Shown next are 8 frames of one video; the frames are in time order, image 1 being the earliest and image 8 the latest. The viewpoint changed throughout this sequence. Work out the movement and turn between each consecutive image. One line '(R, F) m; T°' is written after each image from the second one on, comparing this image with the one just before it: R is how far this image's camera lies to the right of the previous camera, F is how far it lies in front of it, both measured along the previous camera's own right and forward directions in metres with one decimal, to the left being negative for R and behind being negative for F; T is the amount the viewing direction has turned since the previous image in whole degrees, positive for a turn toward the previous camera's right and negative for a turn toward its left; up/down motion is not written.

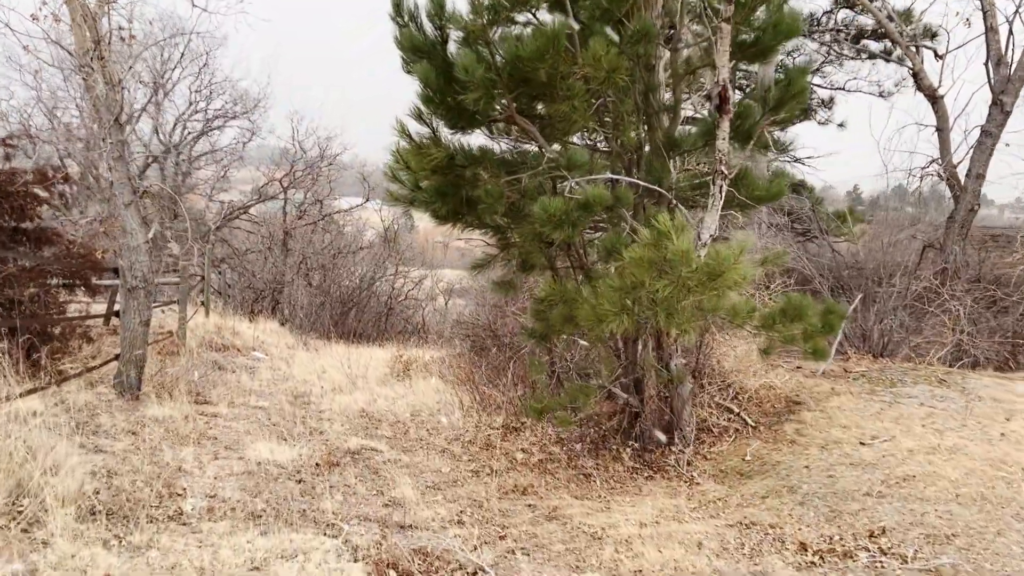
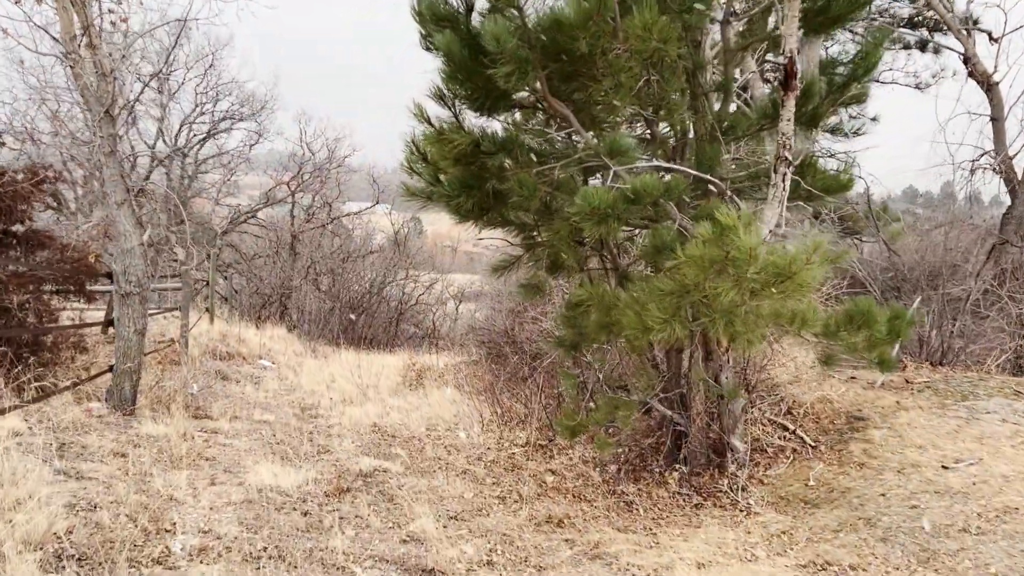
(-0.1, +0.6) m; -1°
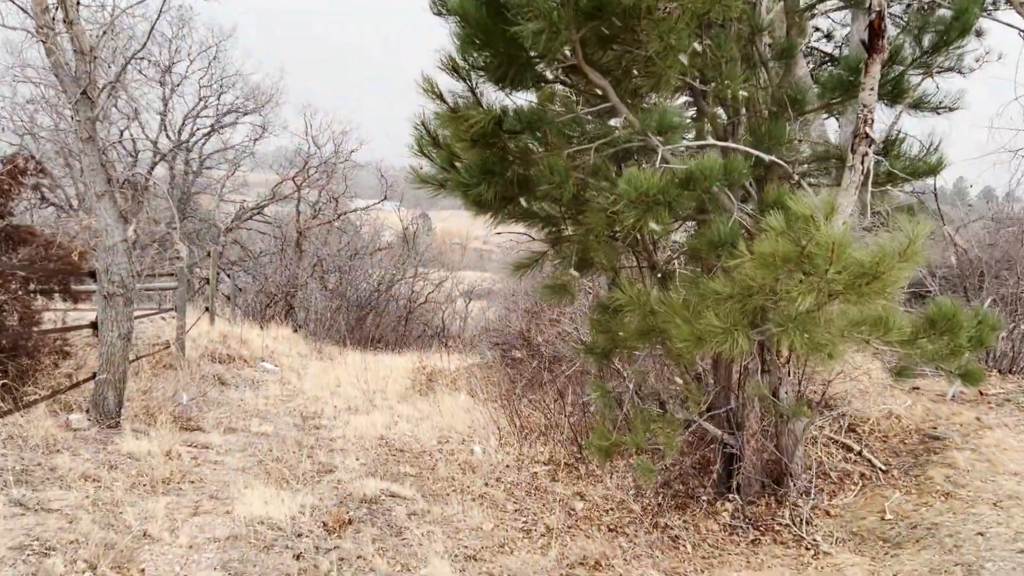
(-0.1, +0.7) m; -1°
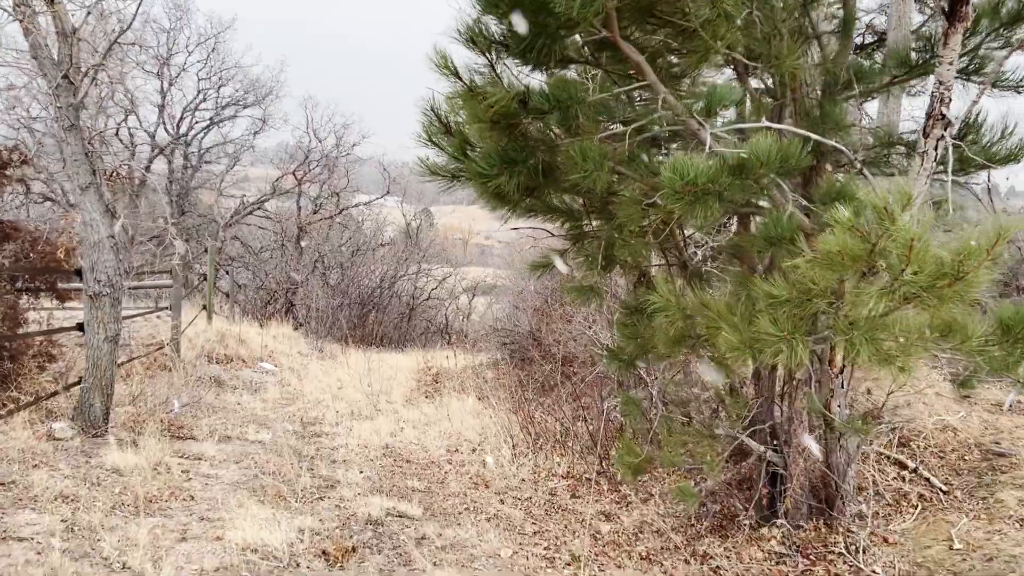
(-0.1, +0.4) m; 0°
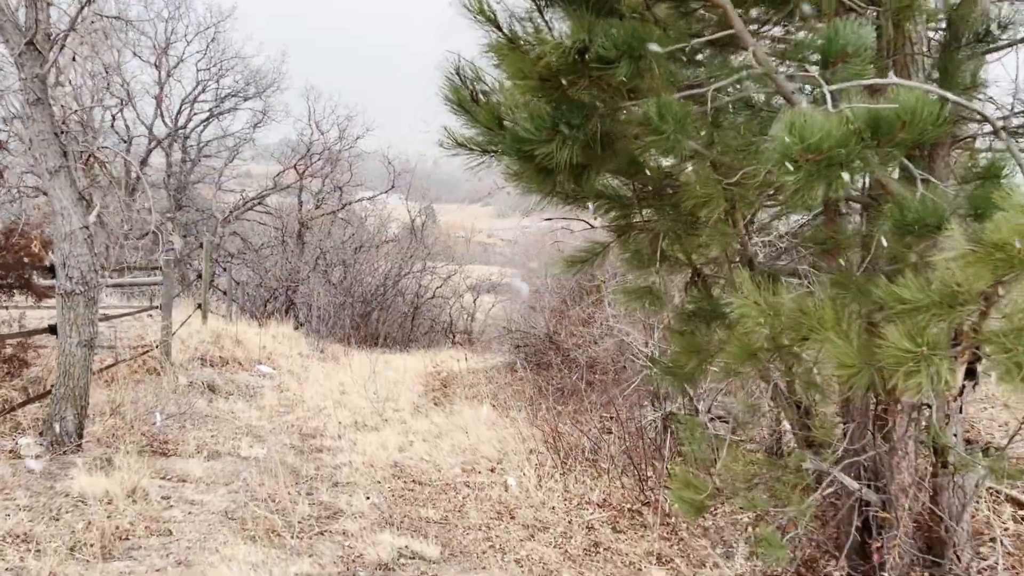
(-0.2, +0.7) m; 0°
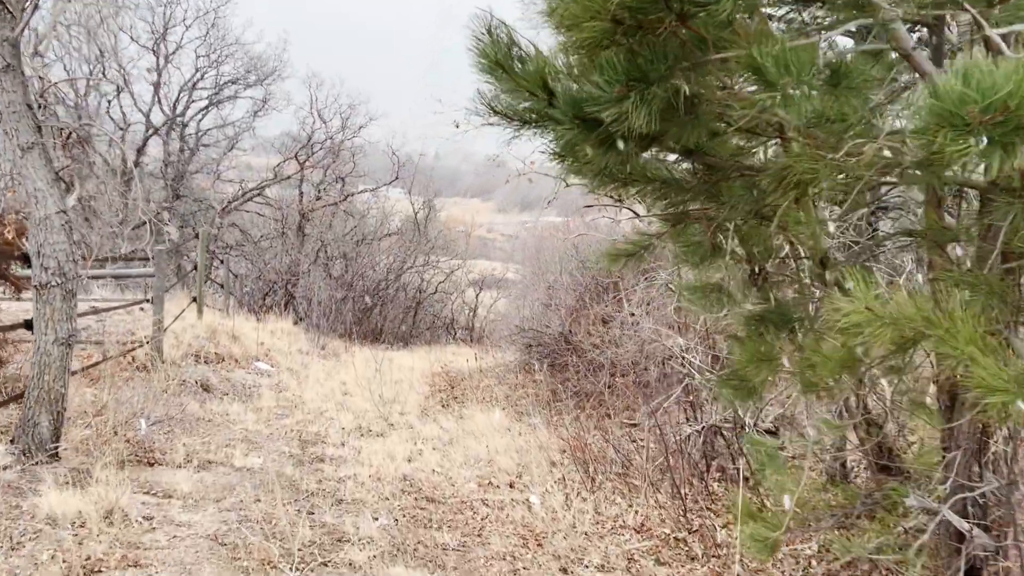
(-0.2, +0.5) m; 0°
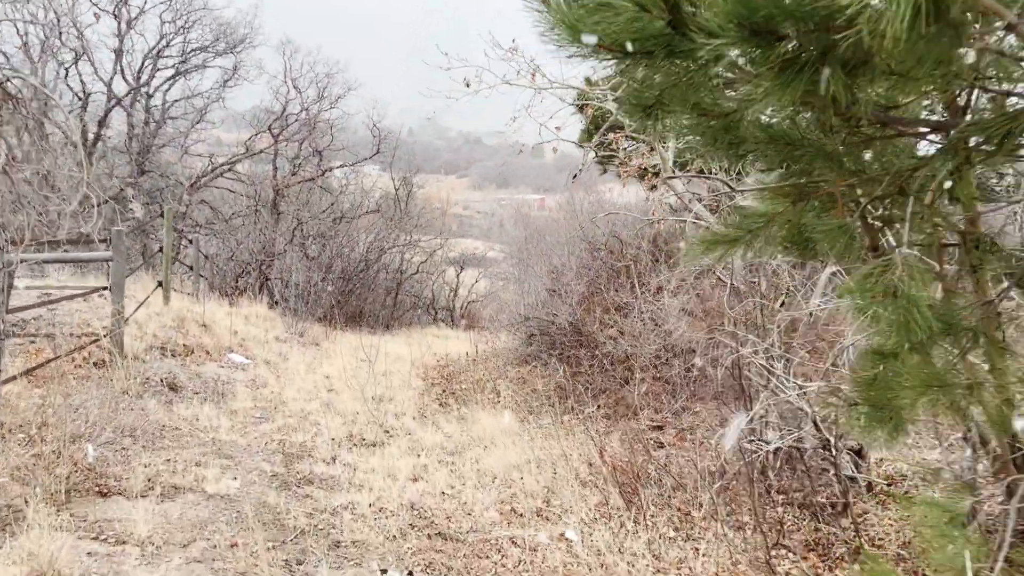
(-0.3, +0.9) m; +2°
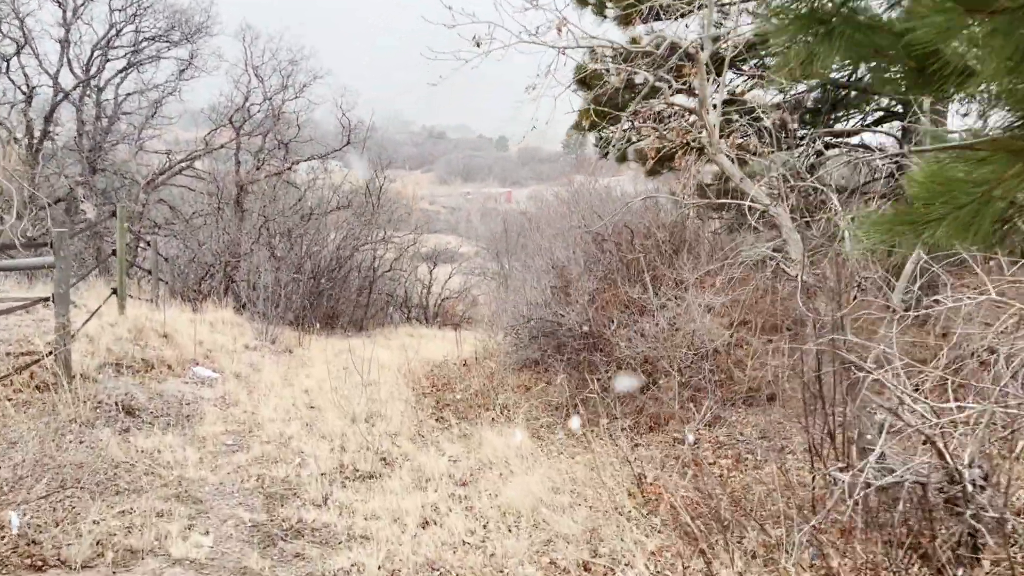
(-0.3, +0.9) m; +2°
